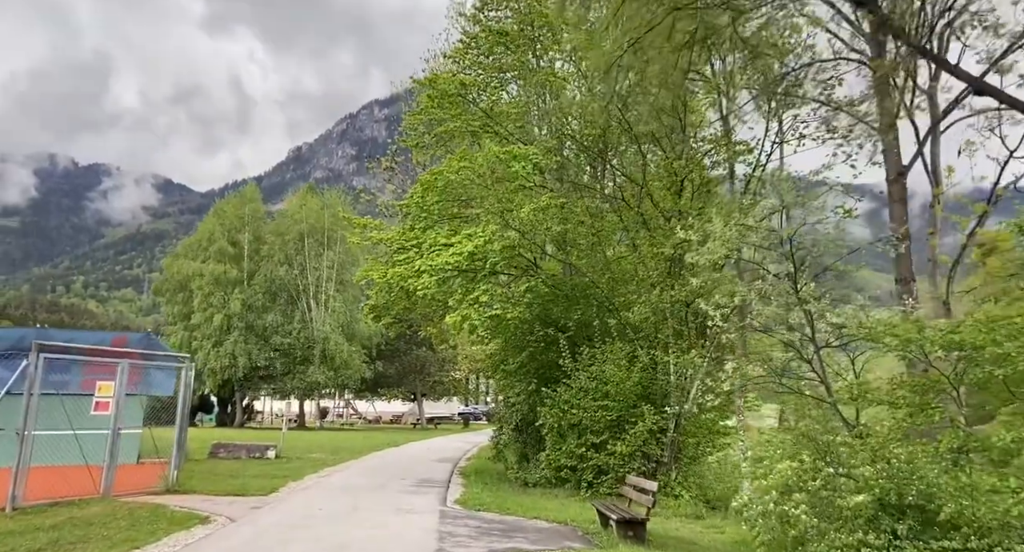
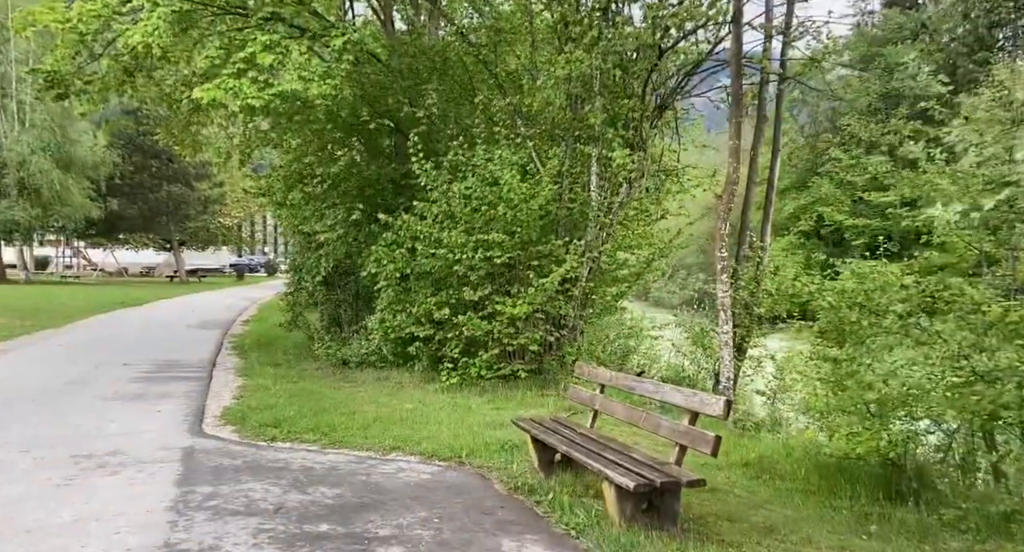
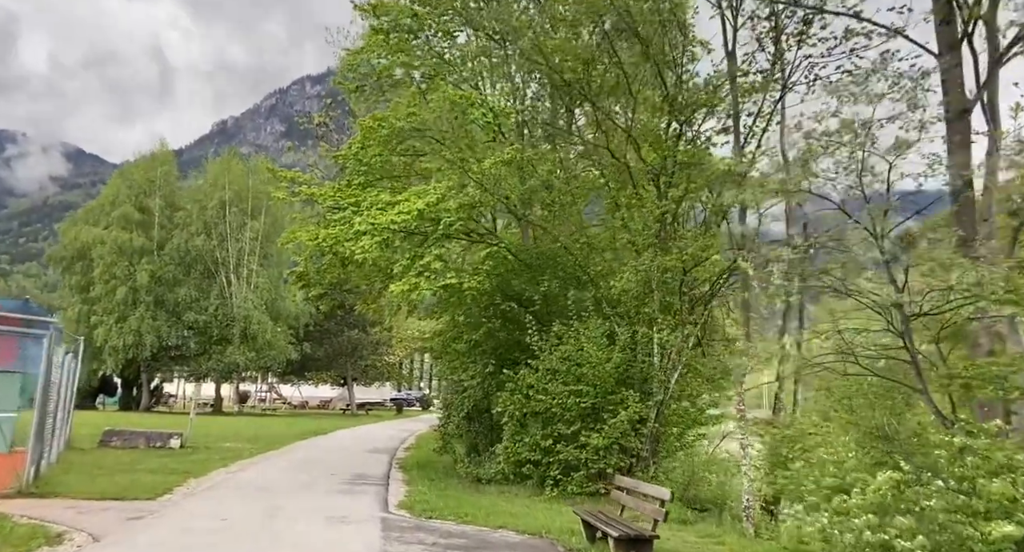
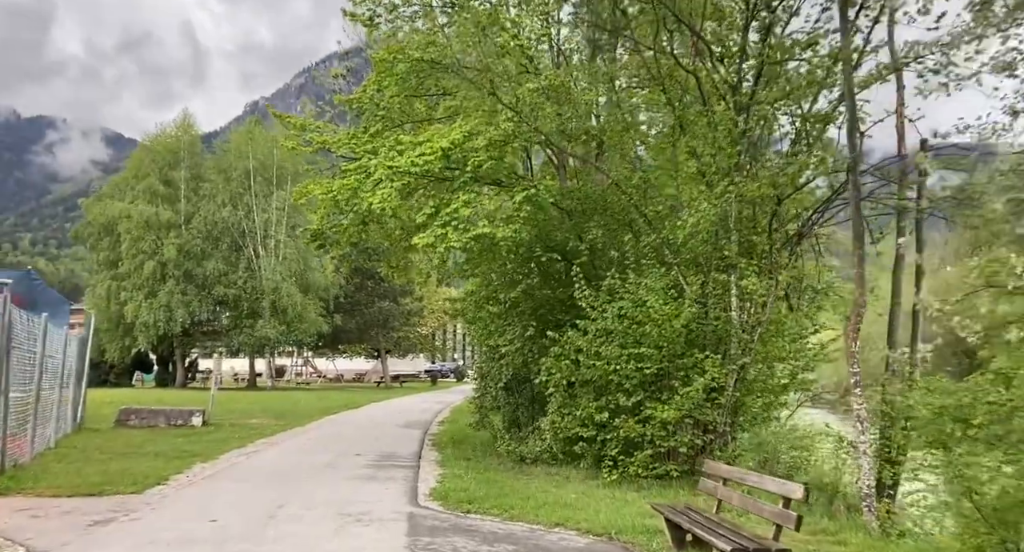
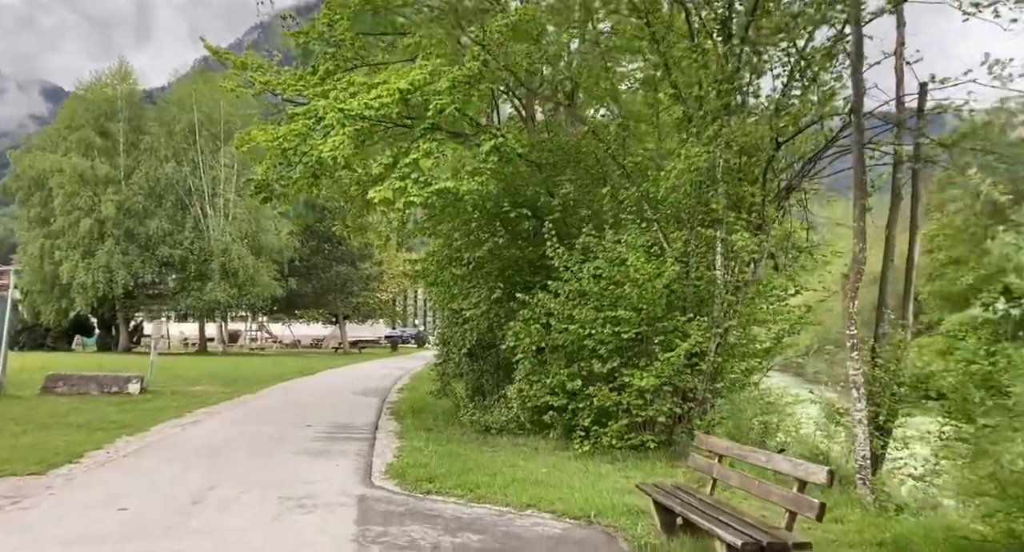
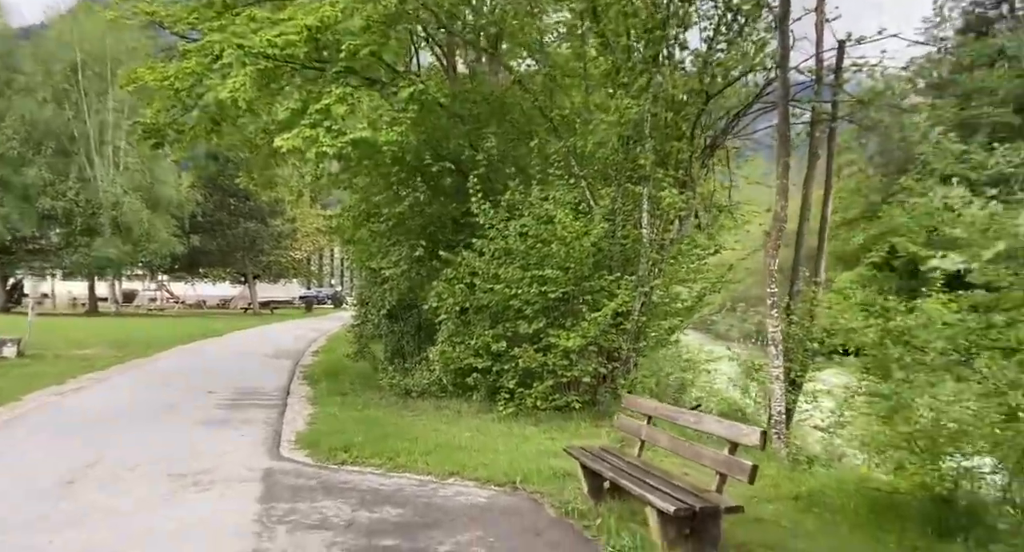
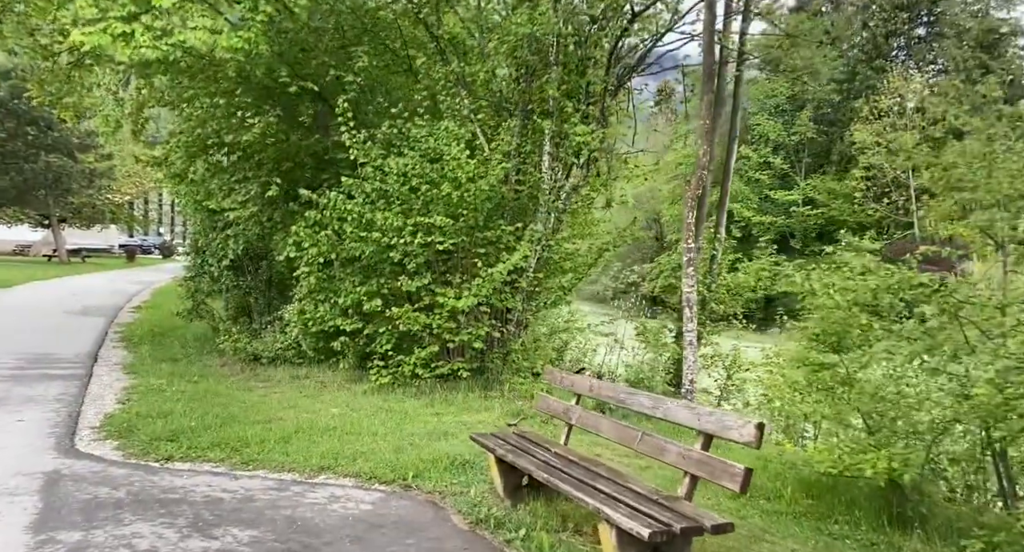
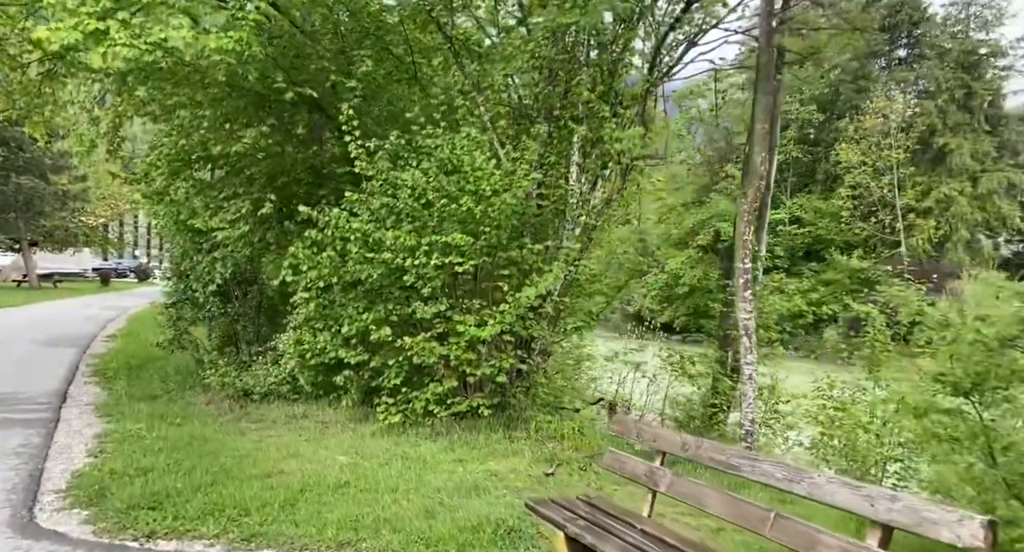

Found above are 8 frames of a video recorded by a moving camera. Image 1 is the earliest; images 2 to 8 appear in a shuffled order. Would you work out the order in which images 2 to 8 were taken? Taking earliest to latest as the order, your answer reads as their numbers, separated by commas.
3, 4, 5, 6, 2, 7, 8
